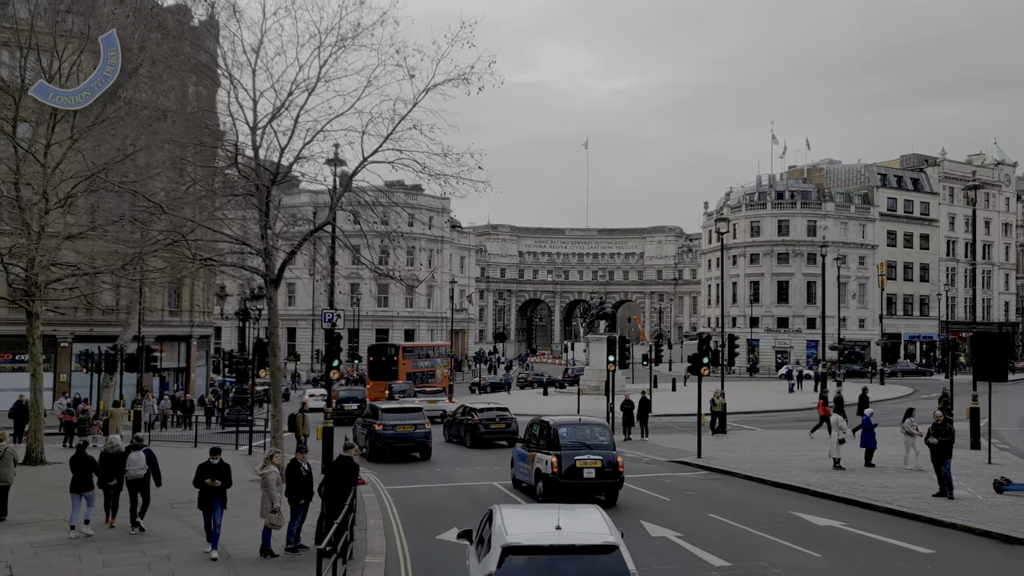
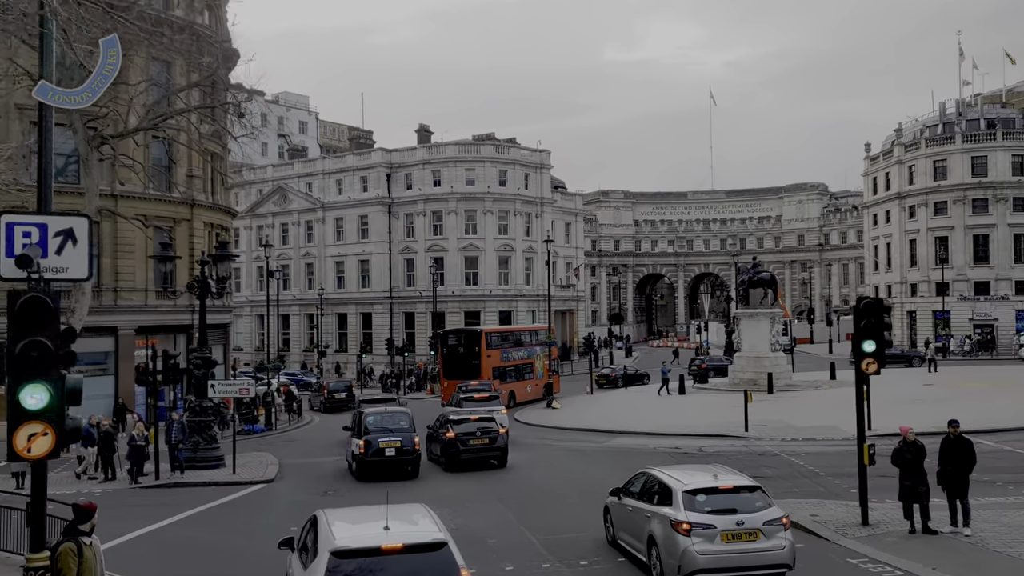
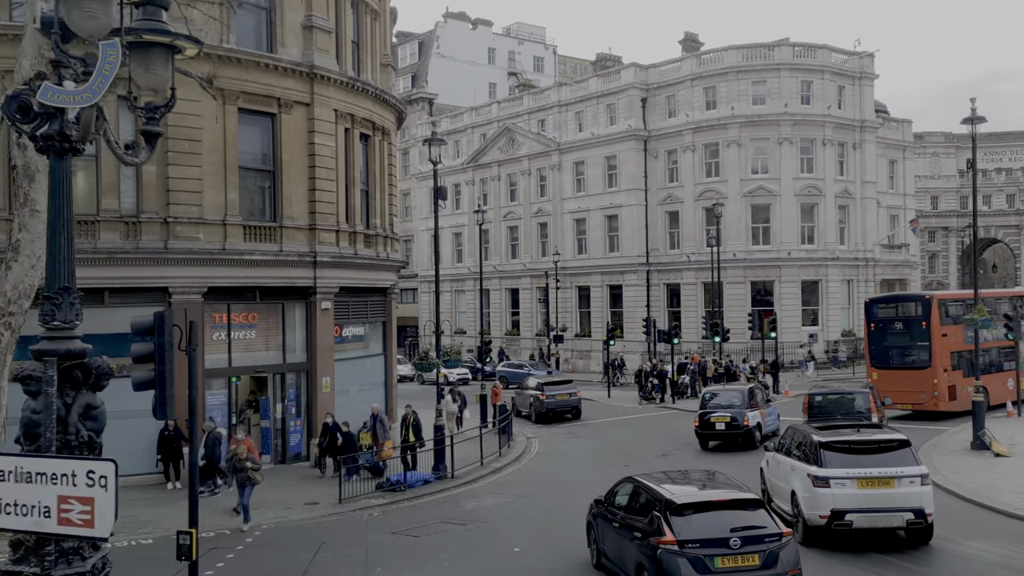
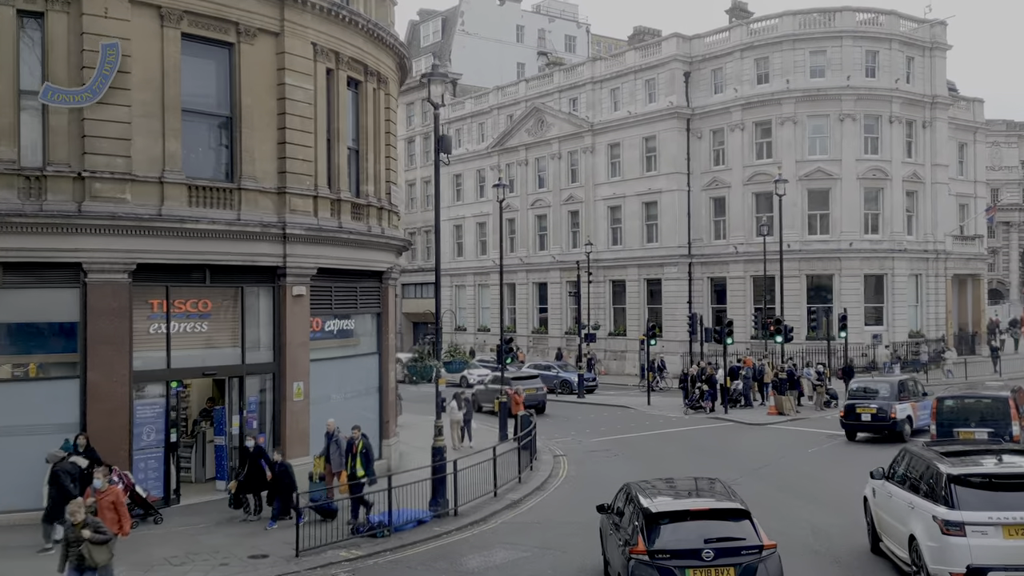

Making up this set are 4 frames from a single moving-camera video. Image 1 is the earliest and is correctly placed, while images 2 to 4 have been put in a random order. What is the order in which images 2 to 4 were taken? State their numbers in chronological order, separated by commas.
2, 3, 4
